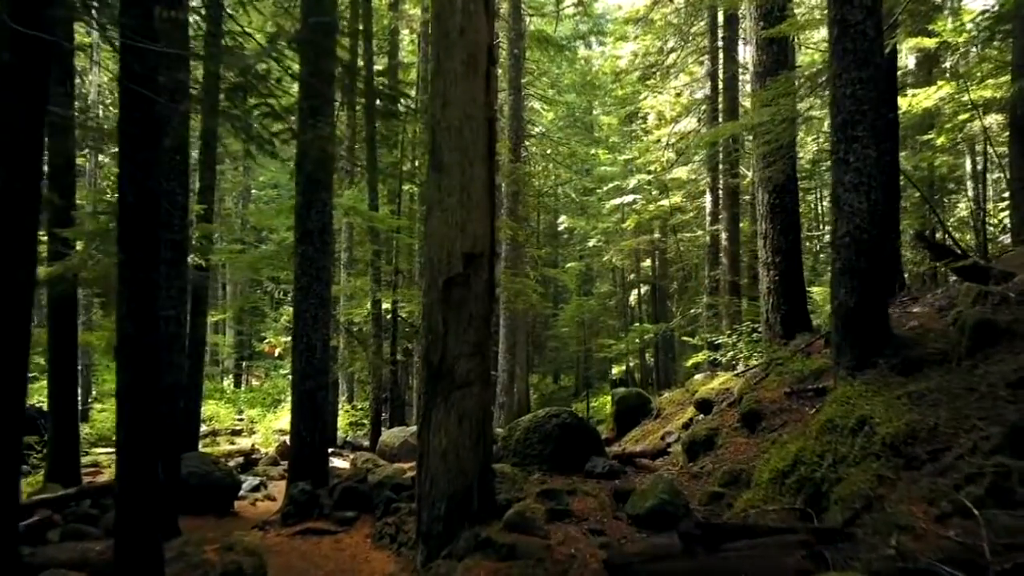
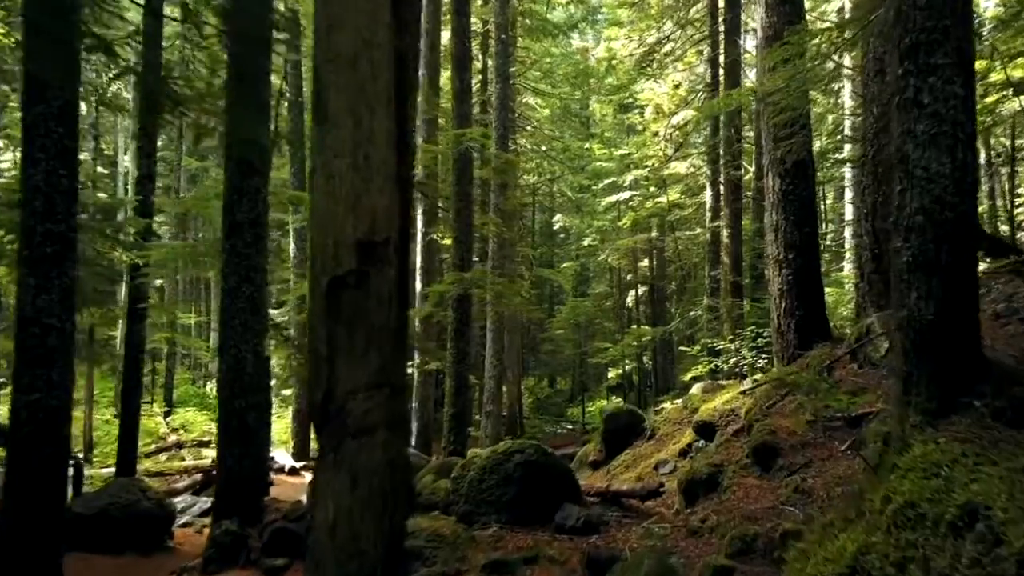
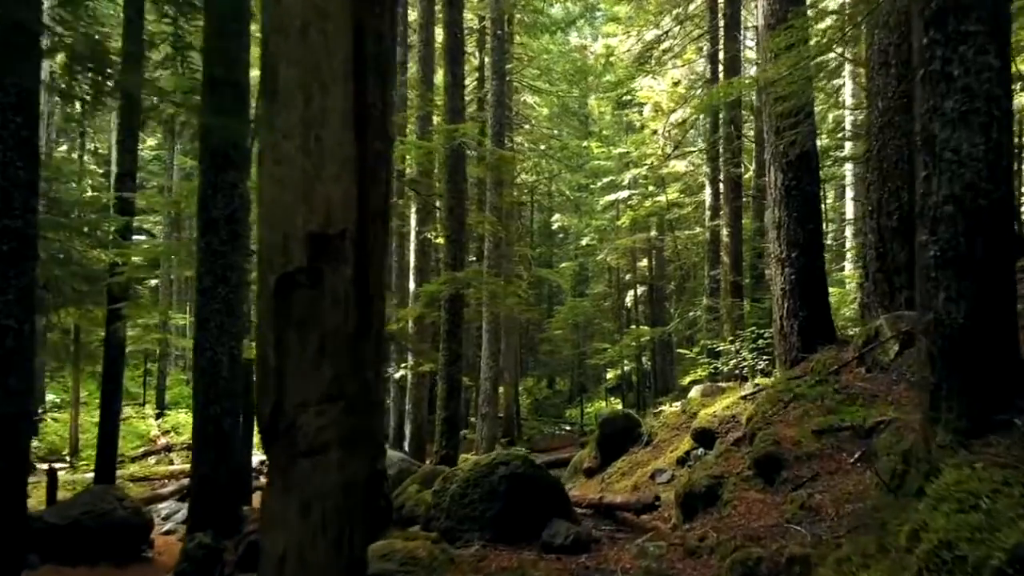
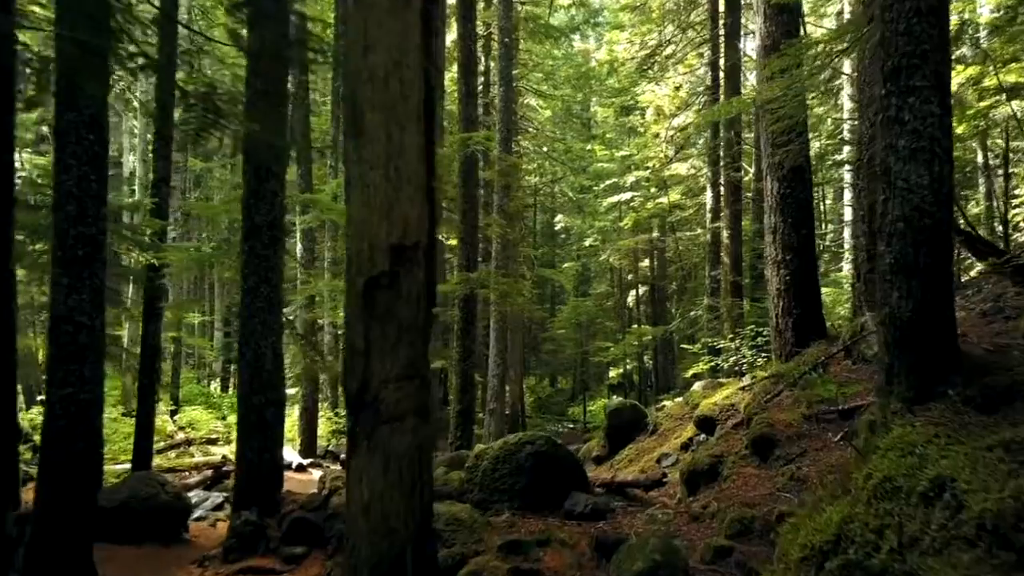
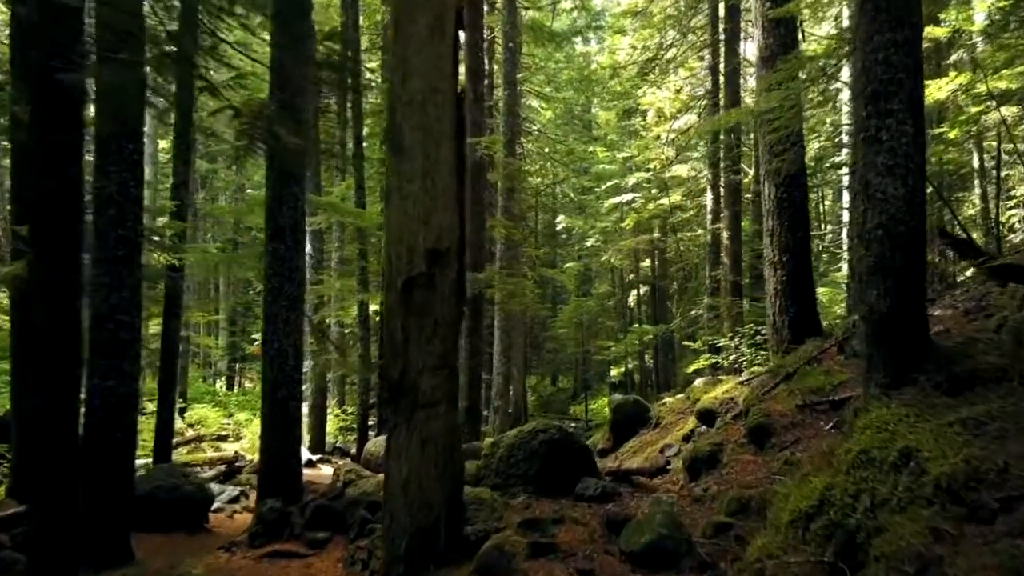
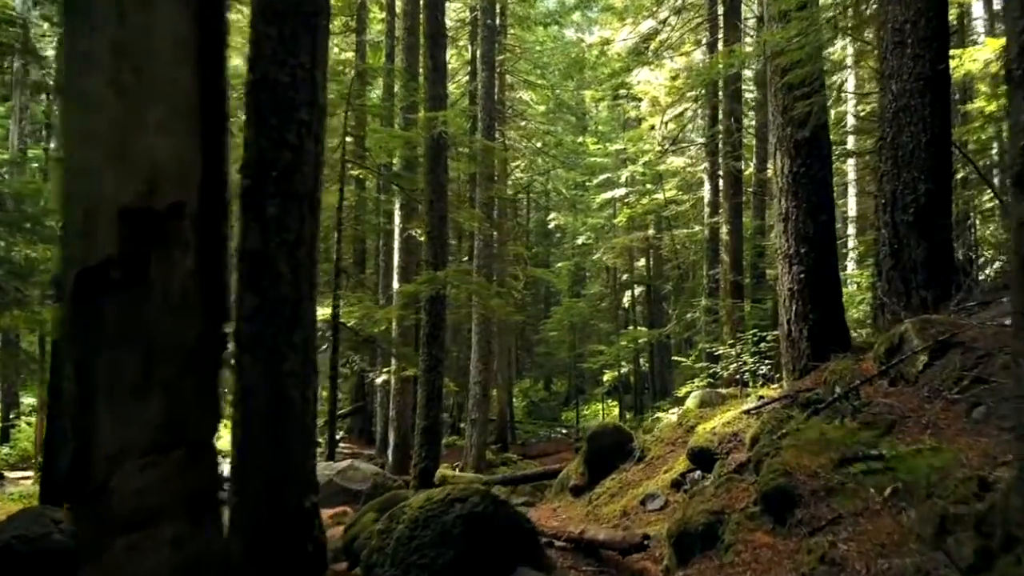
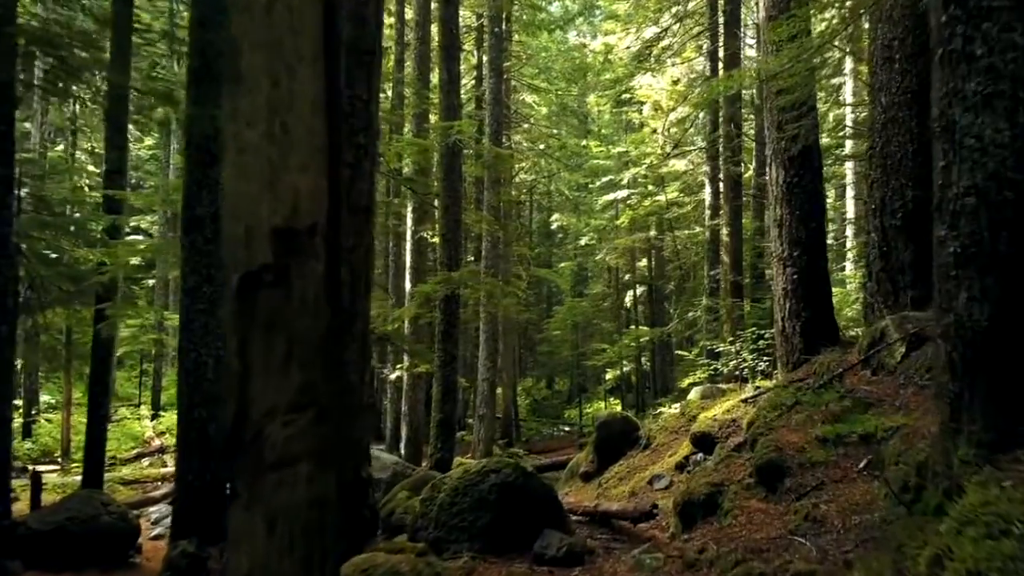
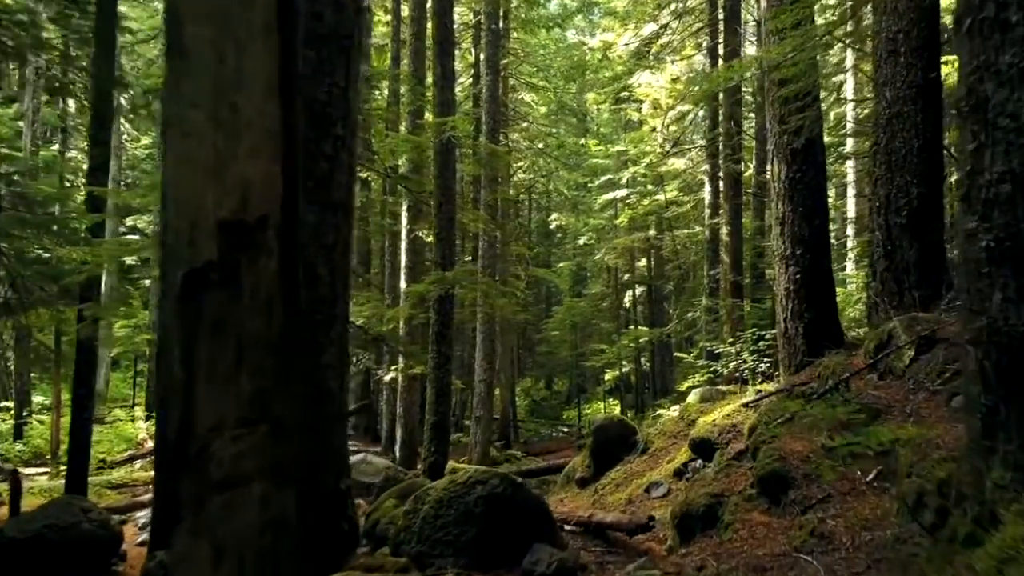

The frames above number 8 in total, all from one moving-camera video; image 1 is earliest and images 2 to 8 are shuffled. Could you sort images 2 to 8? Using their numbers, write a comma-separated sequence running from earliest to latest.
5, 4, 2, 3, 7, 8, 6
